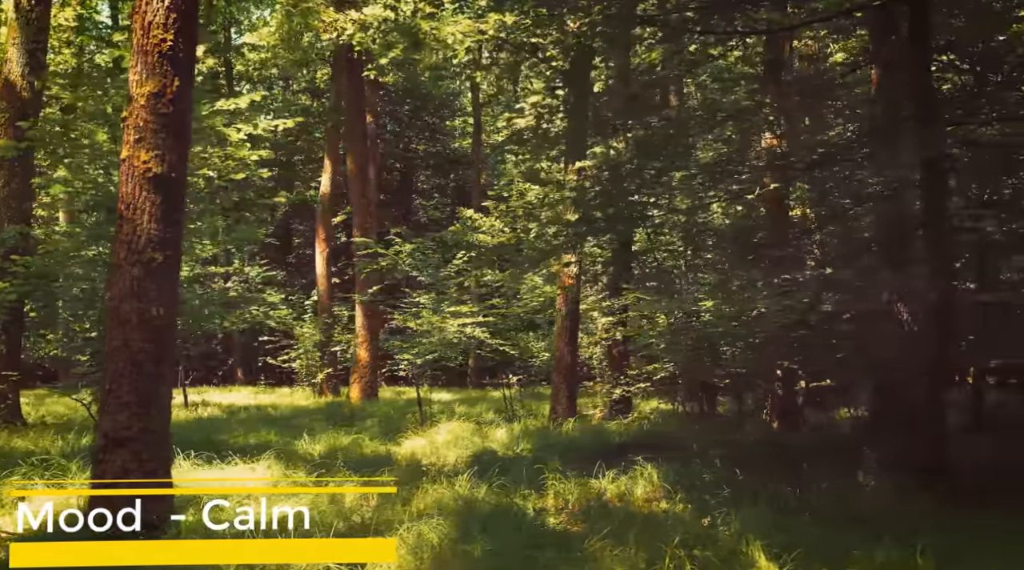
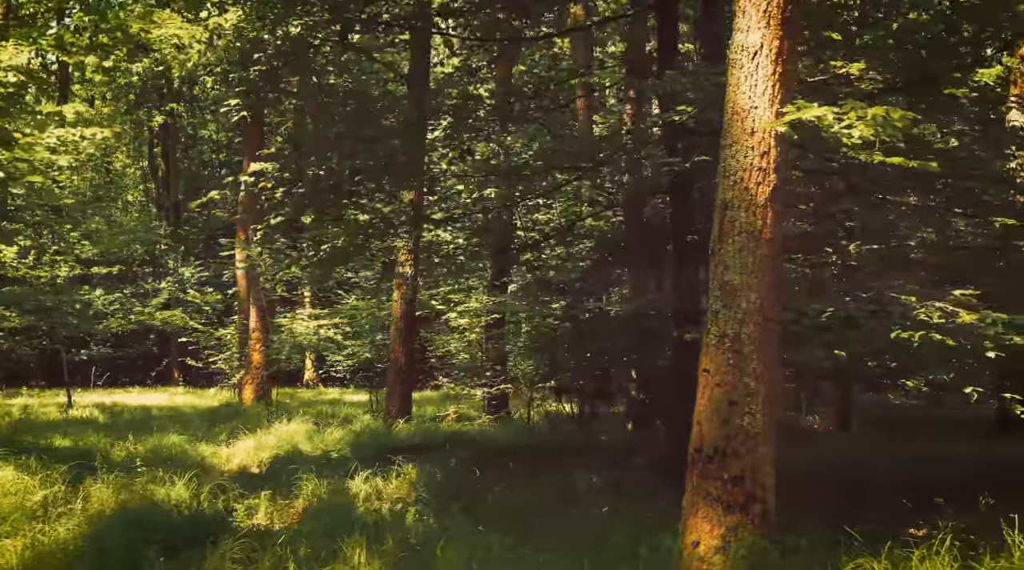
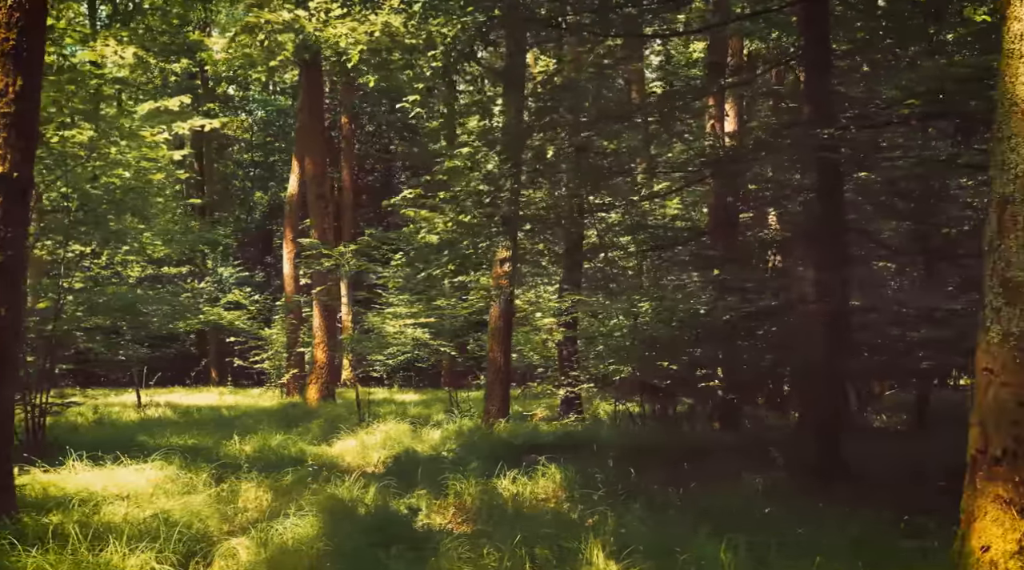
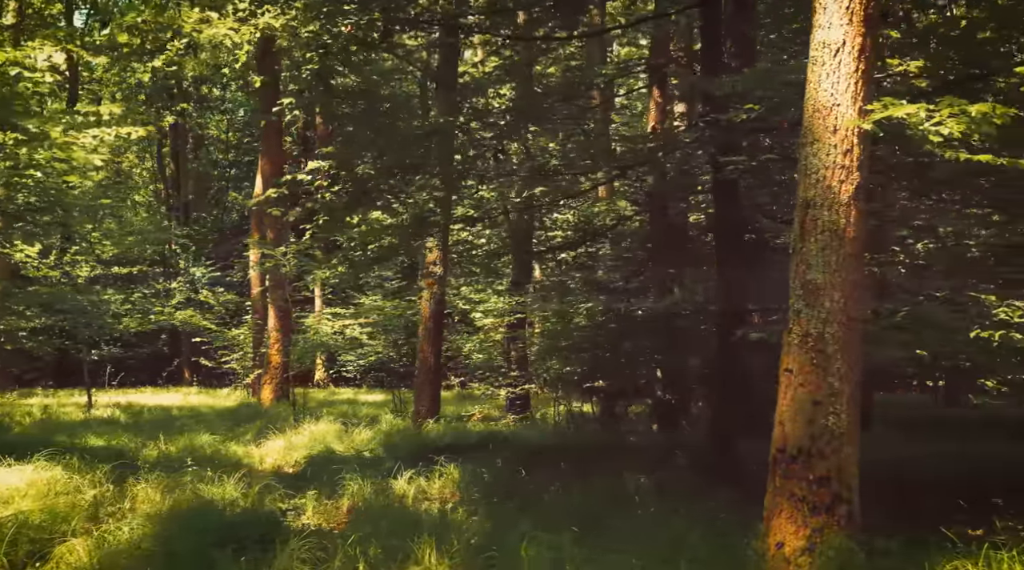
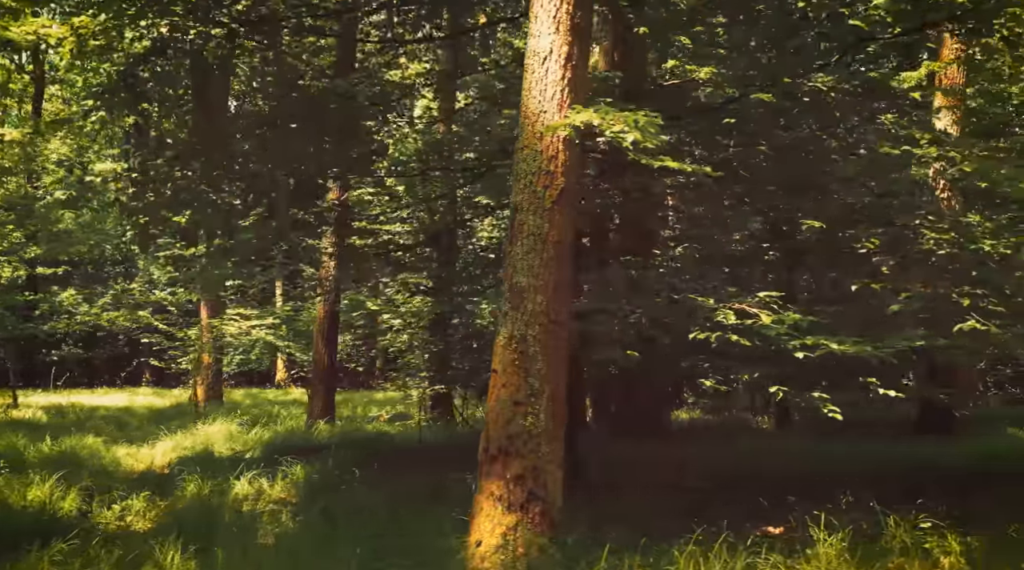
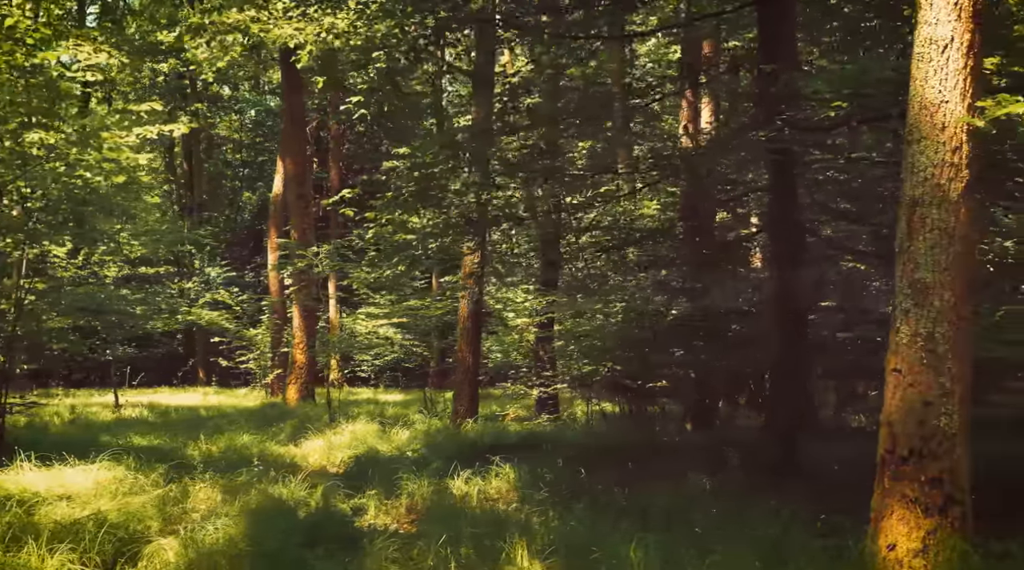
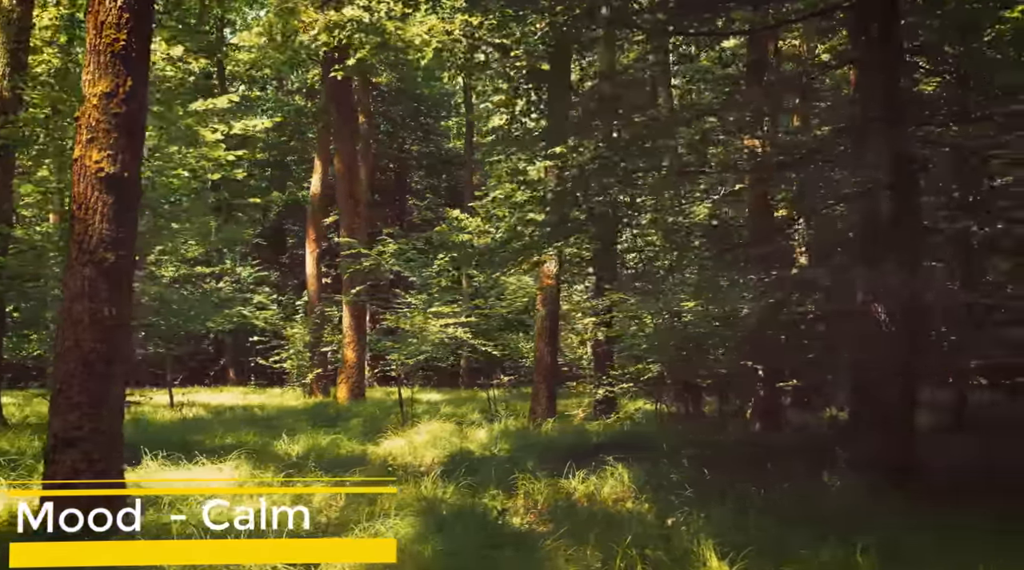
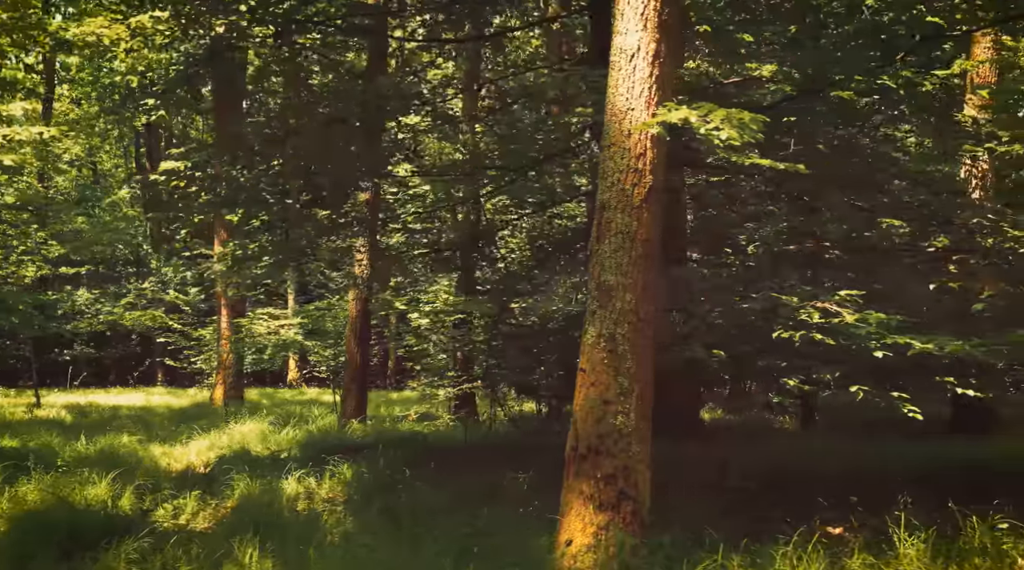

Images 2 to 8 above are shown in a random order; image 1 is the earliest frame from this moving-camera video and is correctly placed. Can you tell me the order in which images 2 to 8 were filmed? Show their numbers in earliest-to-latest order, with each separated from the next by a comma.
7, 3, 6, 4, 2, 8, 5
